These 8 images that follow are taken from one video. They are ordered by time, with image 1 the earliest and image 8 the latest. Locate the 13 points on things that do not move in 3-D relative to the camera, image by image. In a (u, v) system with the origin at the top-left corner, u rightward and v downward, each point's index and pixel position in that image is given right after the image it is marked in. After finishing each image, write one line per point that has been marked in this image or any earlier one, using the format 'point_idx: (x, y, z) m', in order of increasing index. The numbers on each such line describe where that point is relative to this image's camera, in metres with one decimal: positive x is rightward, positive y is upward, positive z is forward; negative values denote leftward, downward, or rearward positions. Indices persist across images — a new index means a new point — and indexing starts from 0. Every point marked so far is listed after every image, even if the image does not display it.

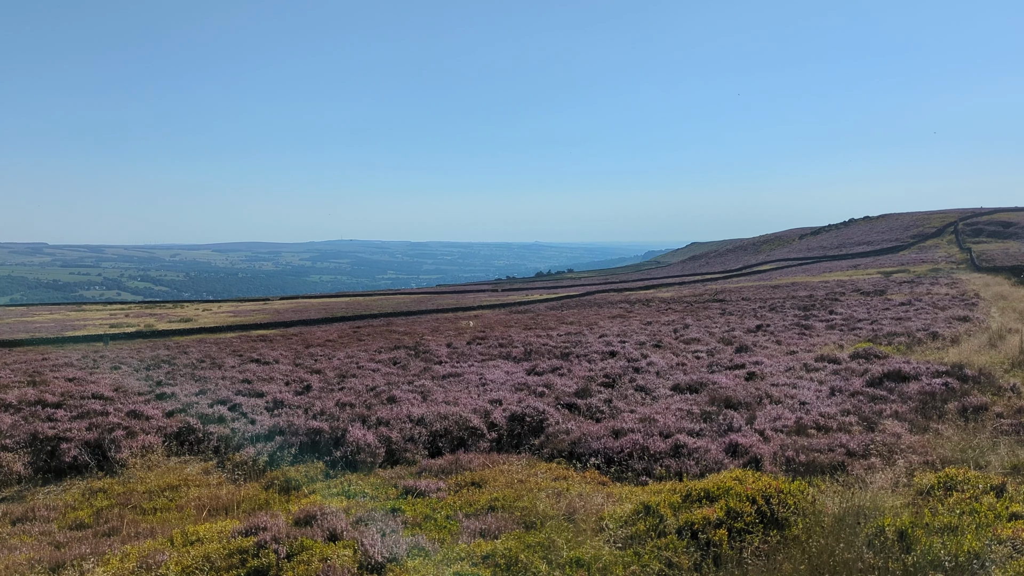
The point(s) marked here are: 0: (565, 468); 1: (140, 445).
0: (+1.3, -3.7, +10.6) m
1: (-9.0, -3.8, +12.7) m
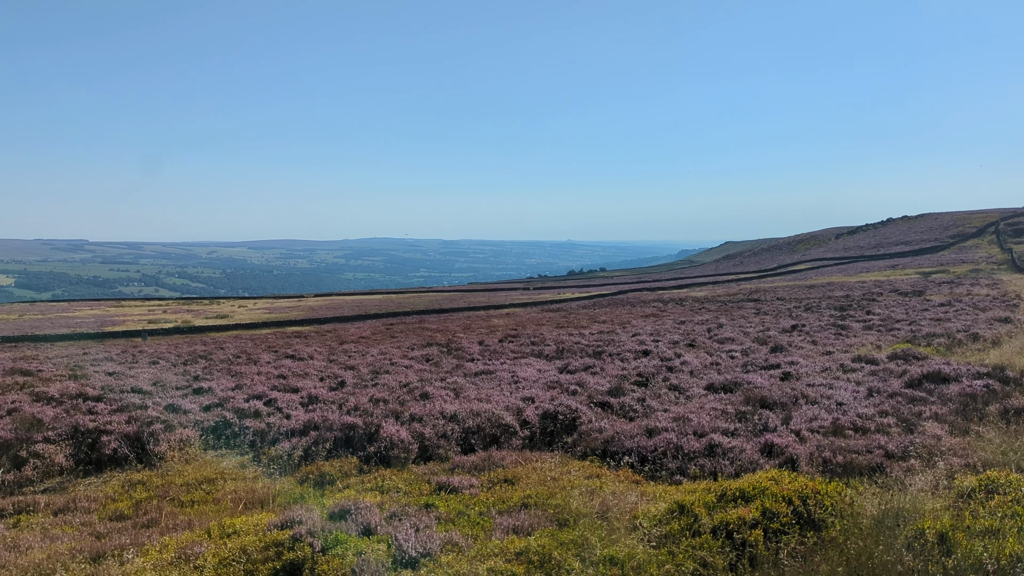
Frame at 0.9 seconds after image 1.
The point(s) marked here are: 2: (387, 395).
0: (+1.9, -3.7, +10.6) m
1: (-8.3, -3.8, +12.9) m
2: (-3.6, -3.2, +16.0) m
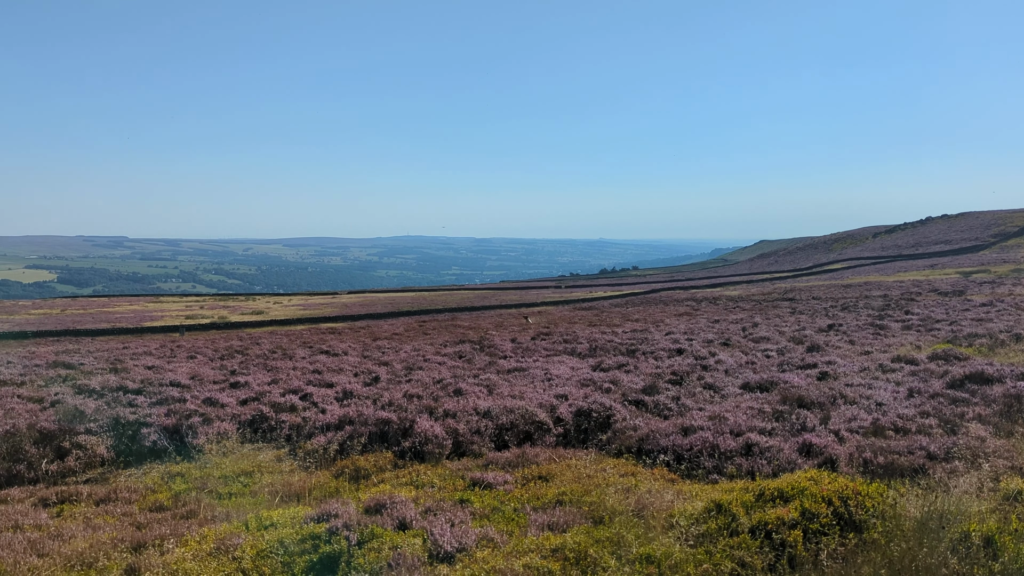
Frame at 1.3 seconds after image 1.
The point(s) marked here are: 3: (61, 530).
0: (+2.6, -3.6, +10.5) m
1: (-7.6, -3.7, +13.1) m
2: (-2.8, -3.2, +16.1) m
3: (-8.1, -4.3, +9.0) m
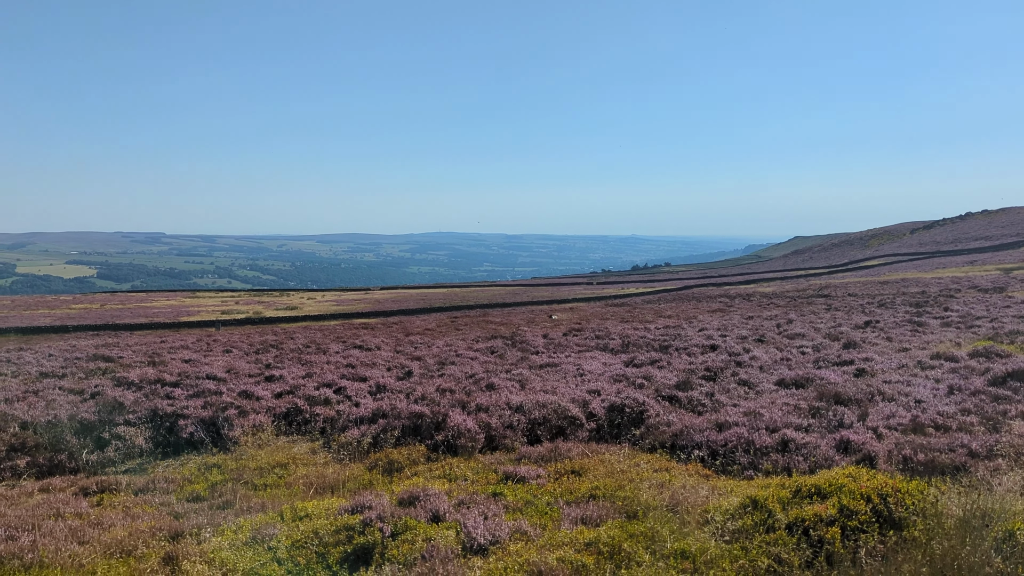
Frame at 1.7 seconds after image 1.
0: (+3.2, -3.6, +10.5) m
1: (-7.0, -3.5, +13.3) m
2: (-2.1, -3.1, +16.1) m
3: (-7.5, -4.2, +9.2) m
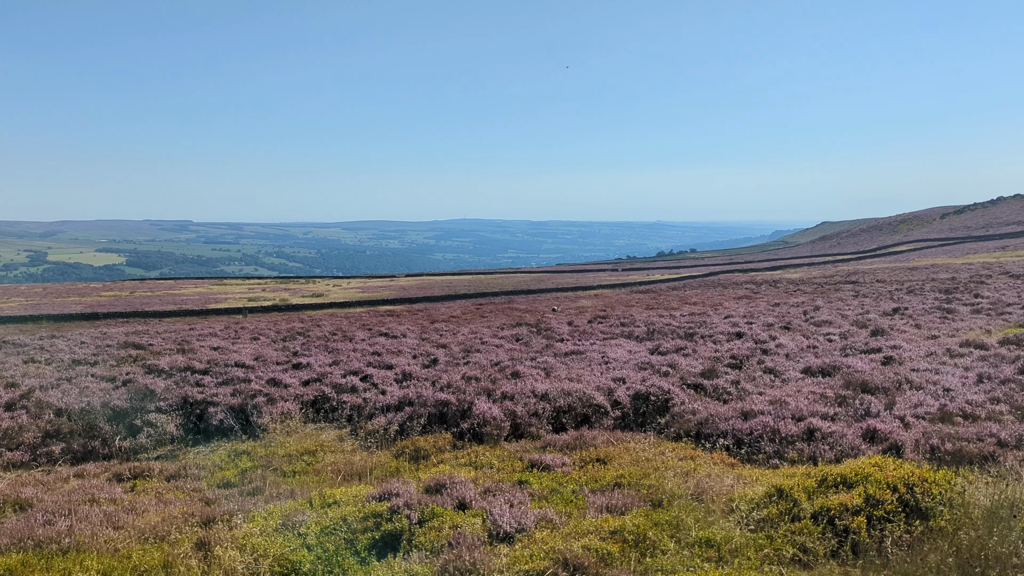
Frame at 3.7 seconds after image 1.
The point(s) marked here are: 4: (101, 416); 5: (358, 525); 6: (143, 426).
0: (+3.7, -3.3, +10.5) m
1: (-6.4, -3.3, +13.5) m
2: (-1.5, -2.8, +16.2) m
3: (-7.0, -4.0, +9.4) m
4: (-10.6, -3.3, +12.8) m
5: (-2.5, -3.9, +8.4) m
6: (-9.3, -3.4, +12.5) m
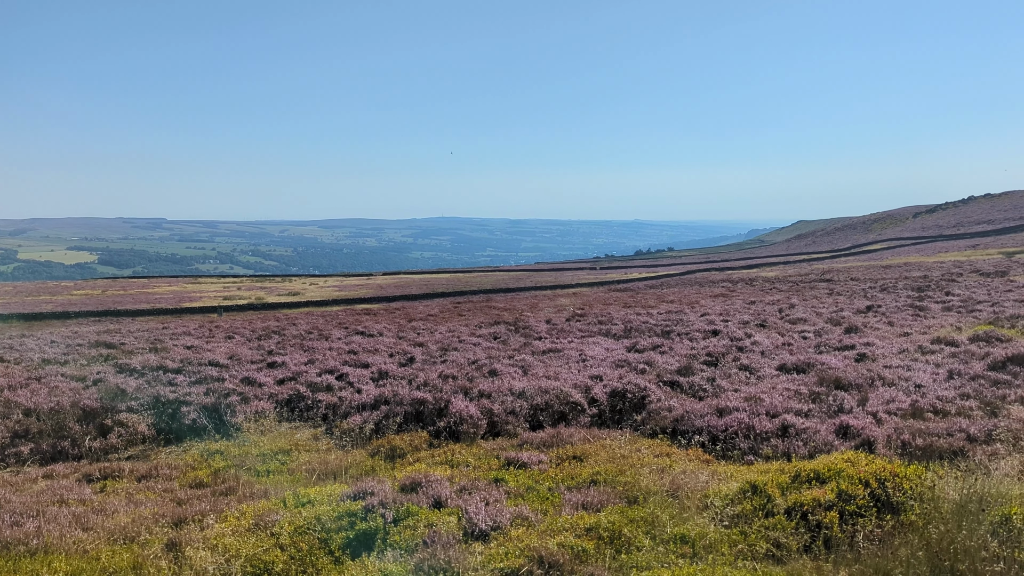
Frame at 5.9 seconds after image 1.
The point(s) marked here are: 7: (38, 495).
0: (+3.2, -3.3, +10.6) m
1: (-6.9, -3.3, +13.3) m
2: (-2.1, -2.8, +16.2) m
3: (-7.5, -4.0, +9.2) m
4: (-11.1, -3.2, +12.6) m
5: (-2.9, -3.9, +8.3) m
6: (-9.8, -3.4, +12.3) m
7: (-8.9, -3.9, +9.4) m
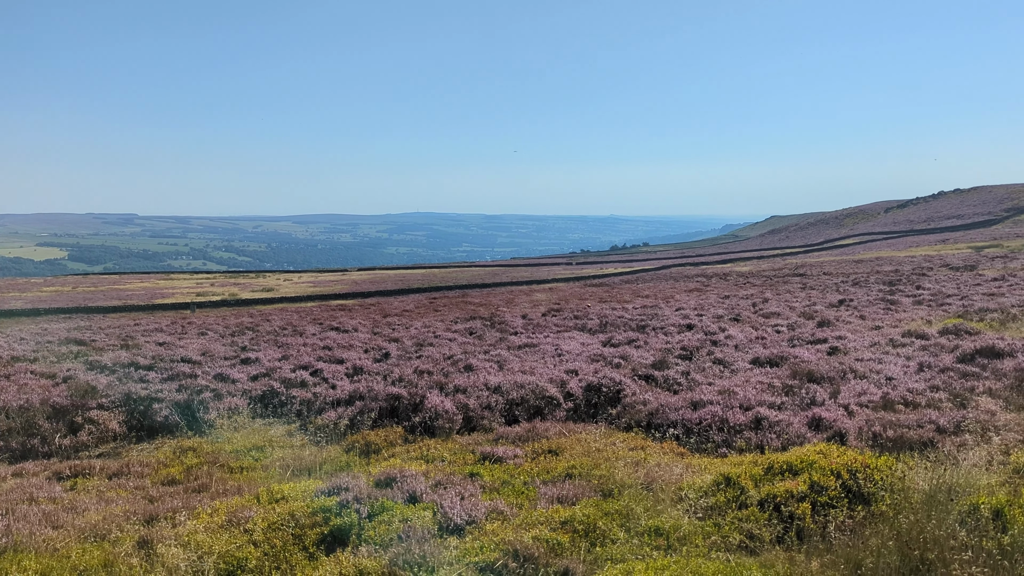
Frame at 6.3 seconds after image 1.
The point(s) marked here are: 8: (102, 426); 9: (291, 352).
0: (+2.7, -3.2, +10.6) m
1: (-7.4, -3.1, +13.2) m
2: (-2.6, -2.6, +16.1) m
3: (-7.9, -3.9, +9.1) m
4: (-11.6, -3.1, +12.4) m
5: (-3.4, -3.8, +8.2) m
6: (-10.3, -3.3, +12.2) m
7: (-9.4, -3.8, +9.2) m
8: (-9.7, -3.3, +12.0) m
9: (-8.2, -2.5, +18.5) m
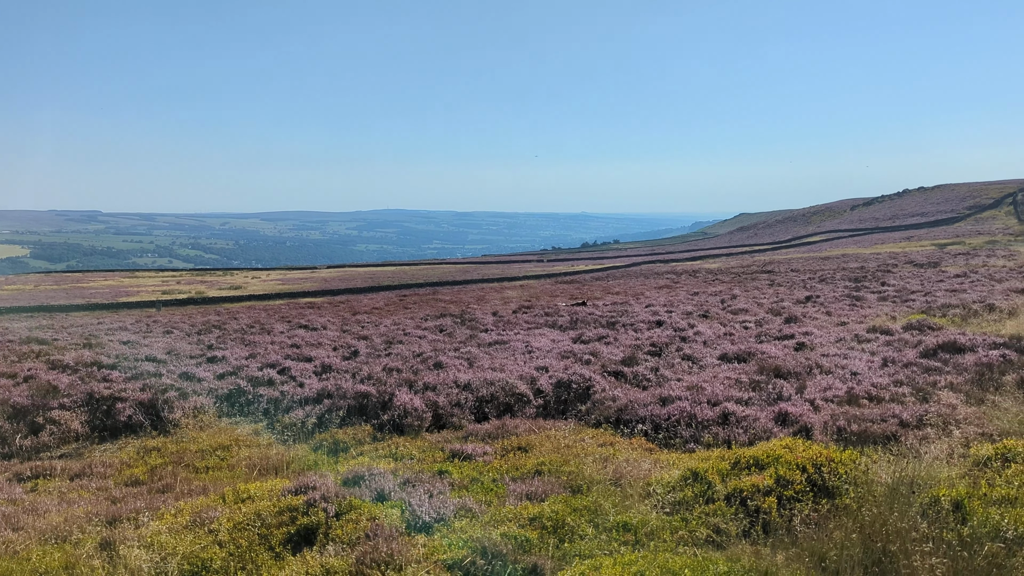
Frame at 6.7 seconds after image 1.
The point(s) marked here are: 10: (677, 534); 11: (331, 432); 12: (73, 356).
0: (+2.2, -3.1, +10.6) m
1: (-8.1, -3.1, +13.0) m
2: (-3.3, -2.6, +16.0) m
3: (-8.5, -3.8, +8.9) m
4: (-12.2, -3.1, +12.1) m
5: (-3.9, -3.7, +8.1) m
6: (-10.9, -3.2, +11.9) m
7: (-9.9, -3.8, +9.0) m
8: (-10.3, -3.3, +11.8) m
9: (-9.0, -2.4, +18.3) m
10: (+2.3, -3.5, +7.1) m
11: (-4.0, -3.3, +11.3) m
12: (-14.6, -2.4, +17.3) m
